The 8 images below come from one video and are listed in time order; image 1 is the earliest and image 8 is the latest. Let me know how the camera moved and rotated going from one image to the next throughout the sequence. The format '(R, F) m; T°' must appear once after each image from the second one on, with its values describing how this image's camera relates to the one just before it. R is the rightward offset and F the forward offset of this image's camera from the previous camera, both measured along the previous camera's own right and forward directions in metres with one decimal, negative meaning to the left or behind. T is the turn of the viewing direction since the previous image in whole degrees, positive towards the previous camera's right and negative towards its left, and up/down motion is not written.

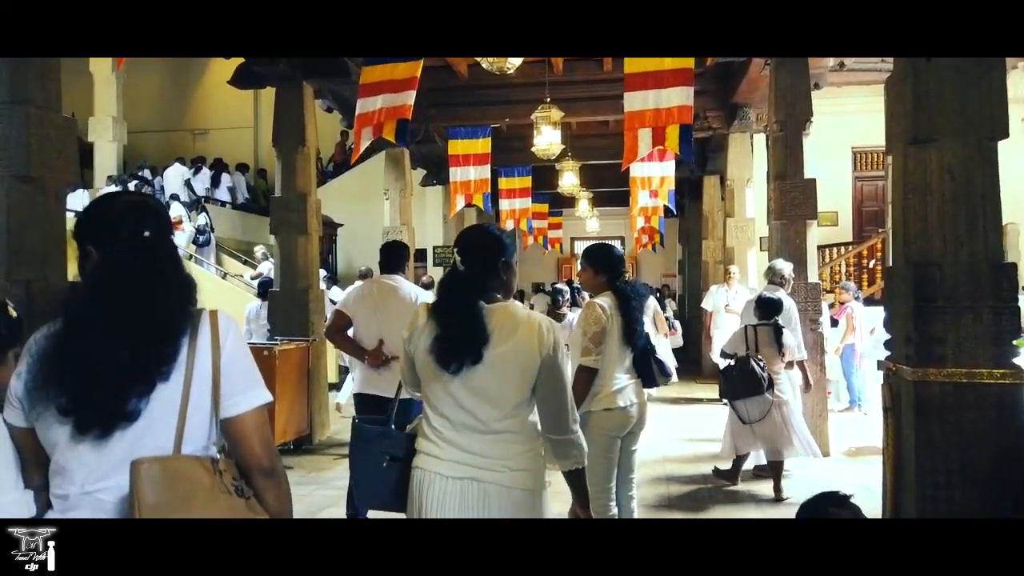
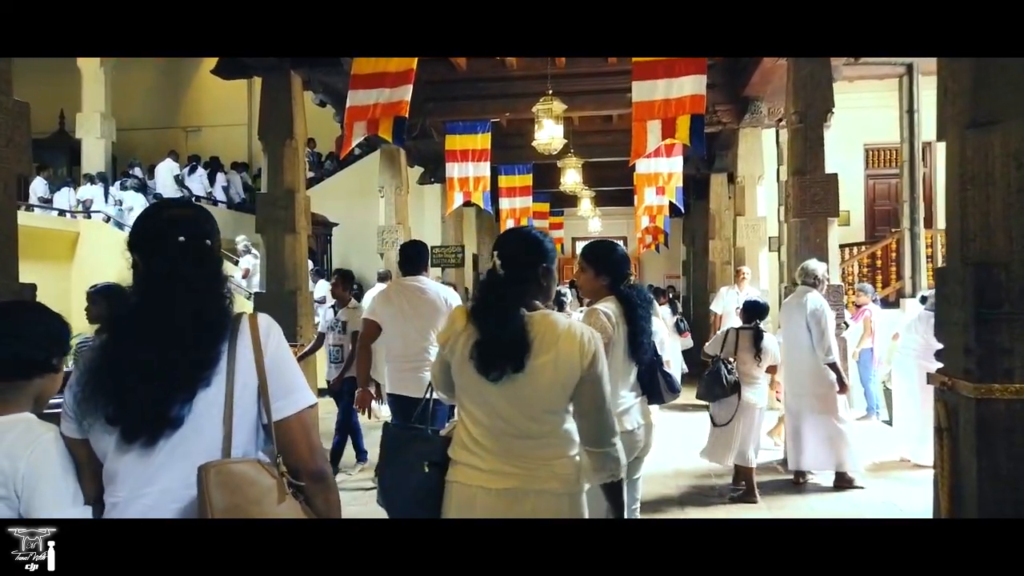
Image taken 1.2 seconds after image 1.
(0.0, +0.4) m; 0°
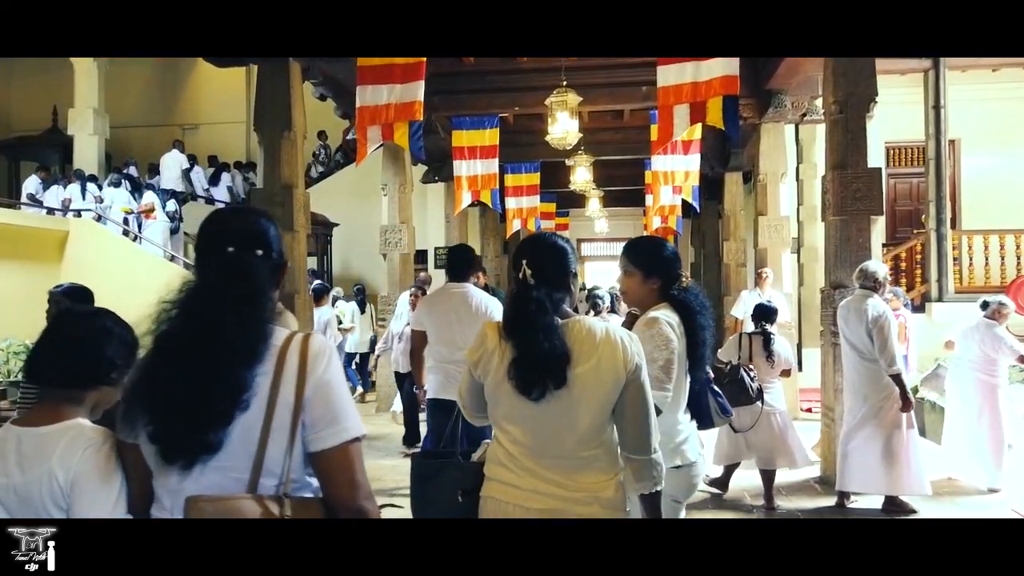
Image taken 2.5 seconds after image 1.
(-0.1, +0.4) m; 0°
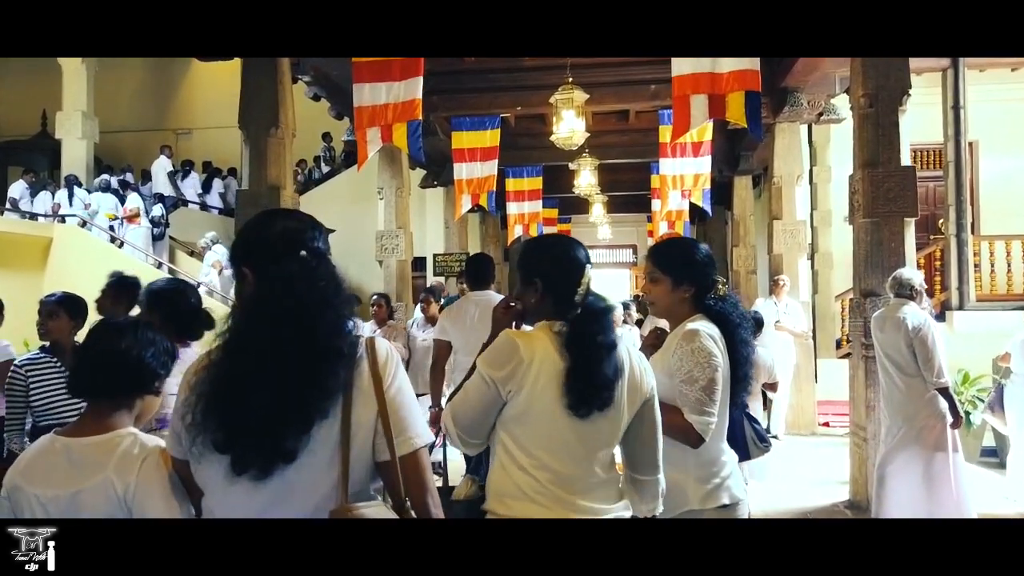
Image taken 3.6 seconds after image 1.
(0.0, +0.4) m; 0°
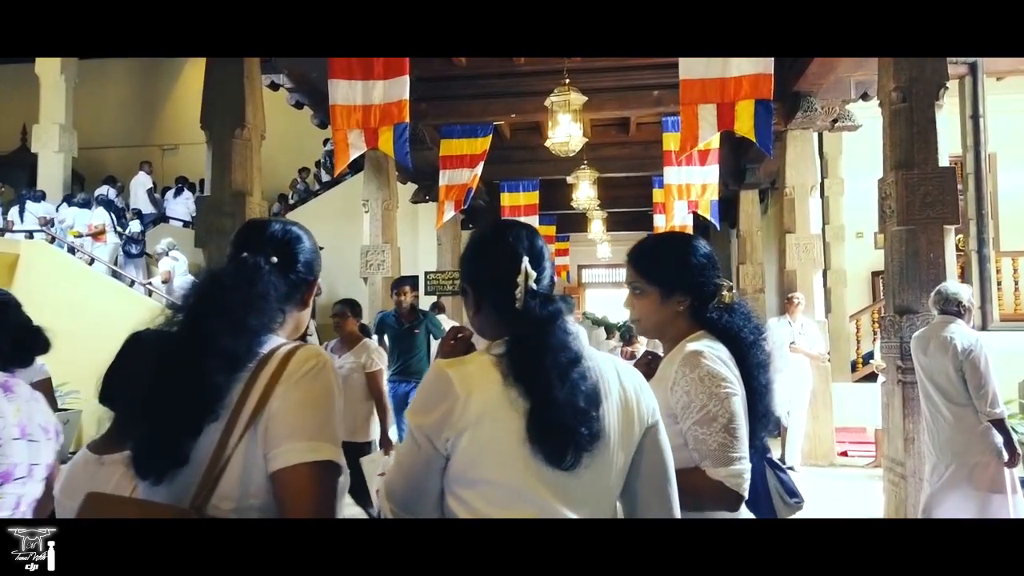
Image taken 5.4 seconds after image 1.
(0.0, +0.5) m; 0°
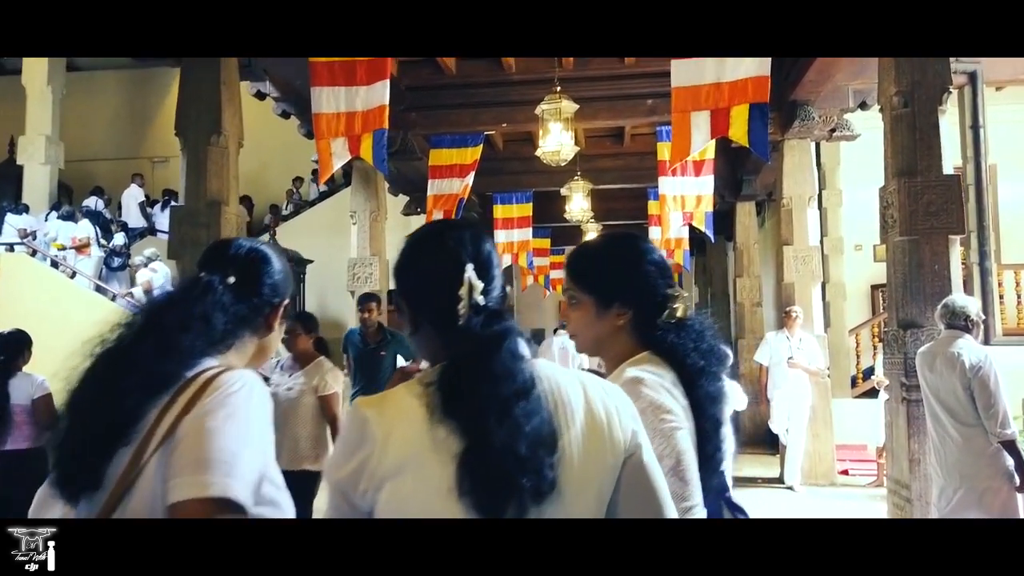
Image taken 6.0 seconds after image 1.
(+0.1, +0.2) m; 0°
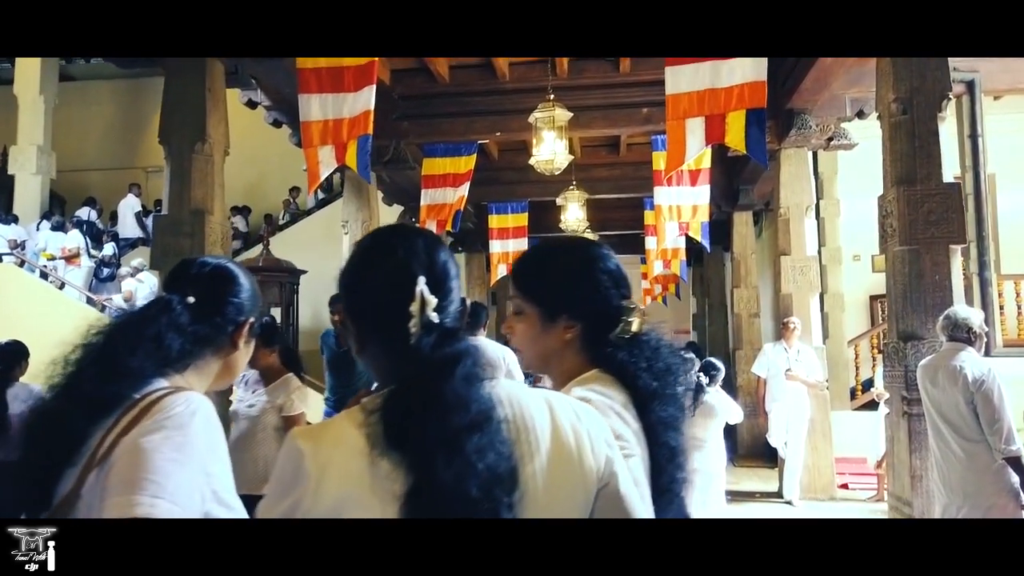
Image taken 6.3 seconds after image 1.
(0.0, +0.1) m; 0°
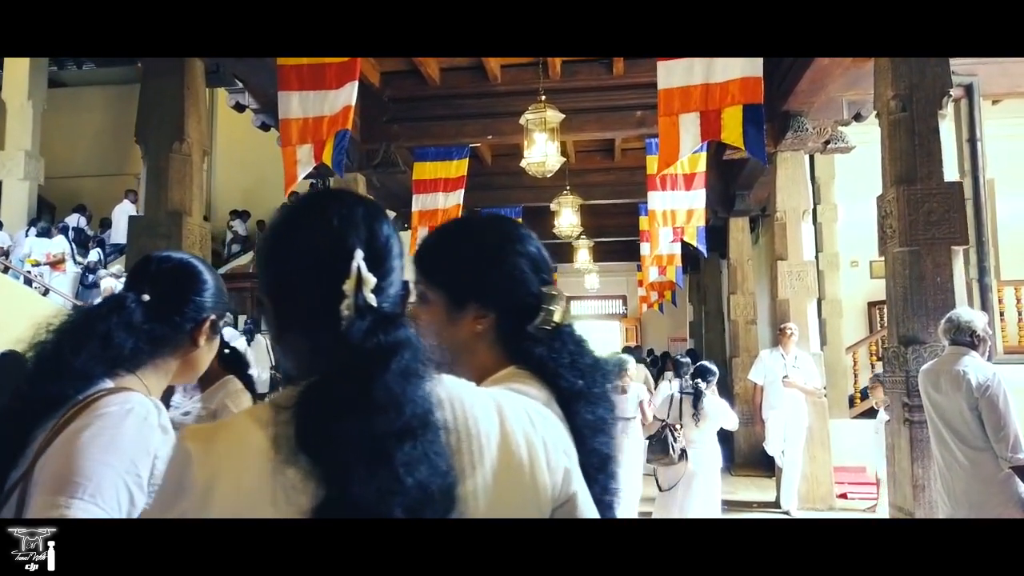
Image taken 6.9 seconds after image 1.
(+0.1, +0.1) m; 0°
